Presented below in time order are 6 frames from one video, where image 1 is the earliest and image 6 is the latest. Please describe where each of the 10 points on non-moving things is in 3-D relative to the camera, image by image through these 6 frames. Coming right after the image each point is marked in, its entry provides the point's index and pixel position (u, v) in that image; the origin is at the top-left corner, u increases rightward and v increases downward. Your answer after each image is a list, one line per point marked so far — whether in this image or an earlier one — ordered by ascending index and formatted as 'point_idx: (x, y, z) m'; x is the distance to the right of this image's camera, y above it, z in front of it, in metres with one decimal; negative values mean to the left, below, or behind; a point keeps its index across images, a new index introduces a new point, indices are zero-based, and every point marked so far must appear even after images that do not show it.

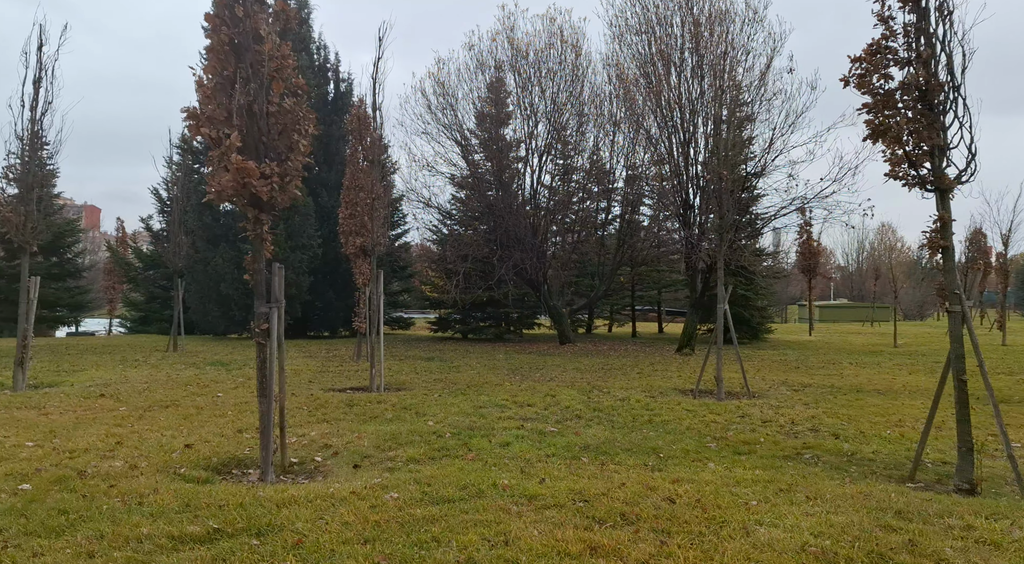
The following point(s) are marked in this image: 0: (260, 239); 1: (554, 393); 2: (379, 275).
0: (-2.1, +0.4, +6.1) m
1: (+0.6, -1.6, +10.6) m
2: (-2.1, +0.1, +11.9) m
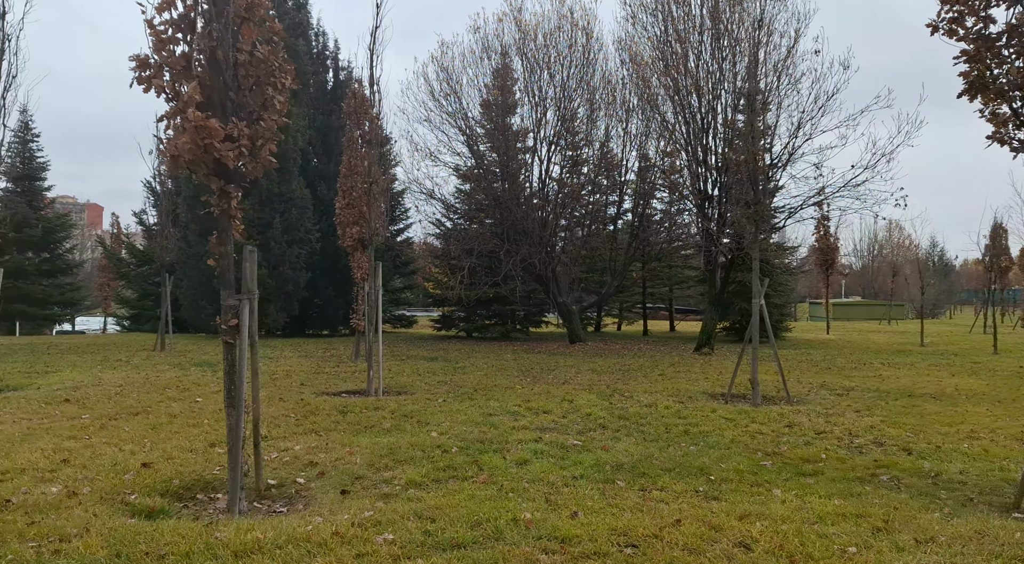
0: (-1.9, +0.4, +5.1) m
1: (+0.8, -1.5, +9.5) m
2: (-1.9, +0.2, +10.8) m
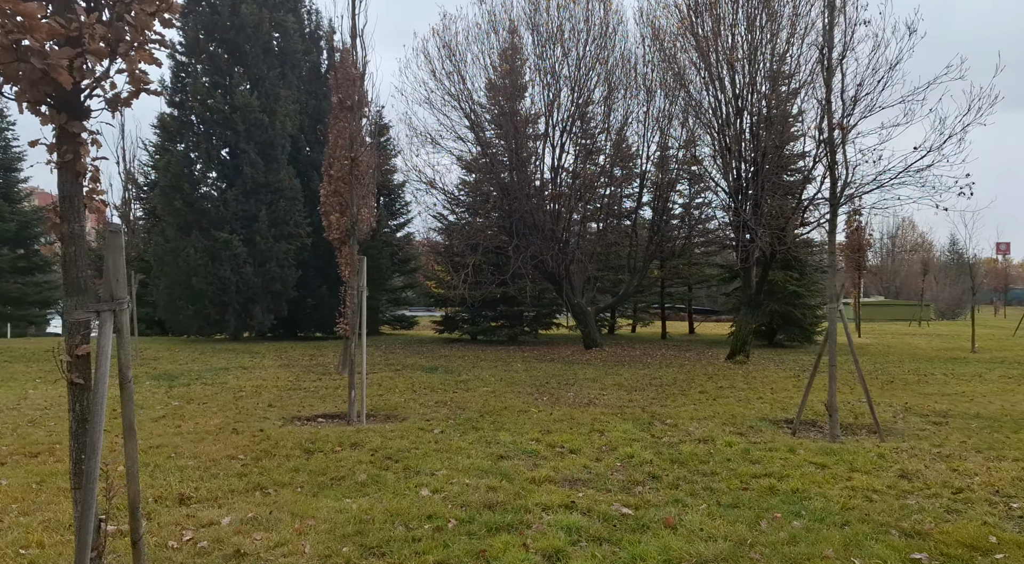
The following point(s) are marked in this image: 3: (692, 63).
0: (-1.8, +0.4, +3.1) m
1: (+0.9, -1.5, +7.5) m
2: (-1.8, +0.3, +8.9) m
3: (+4.2, +5.1, +17.4) m
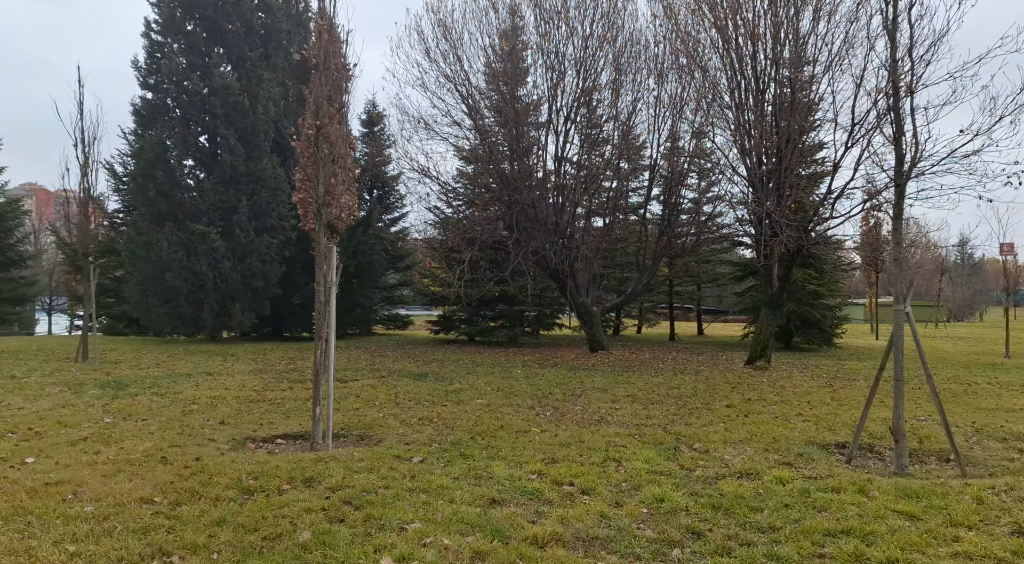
0: (-1.8, +0.5, +1.7) m
1: (+0.9, -1.4, +6.1) m
2: (-1.8, +0.3, +7.5) m
3: (+4.2, +5.1, +16.0) m
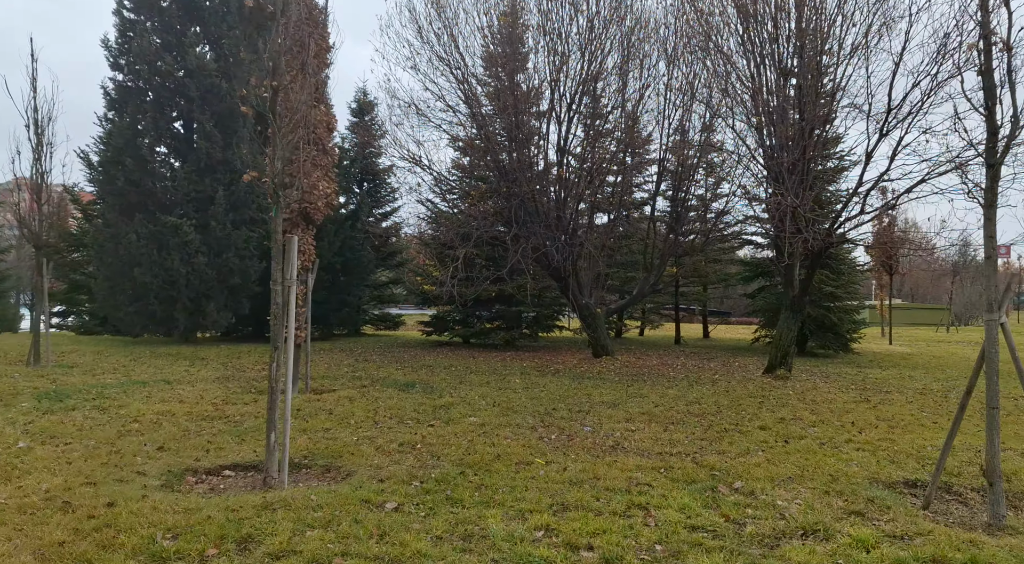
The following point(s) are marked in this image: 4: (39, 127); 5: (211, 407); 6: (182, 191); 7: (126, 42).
0: (-1.8, +0.5, +0.4) m
1: (+0.9, -1.4, +4.9) m
2: (-1.8, +0.3, +6.2) m
3: (+4.2, +5.1, +14.7) m
4: (-8.0, +2.6, +12.6) m
5: (-3.4, -1.4, +8.4) m
6: (-7.4, +2.0, +16.7) m
7: (-9.0, +5.6, +17.4) m
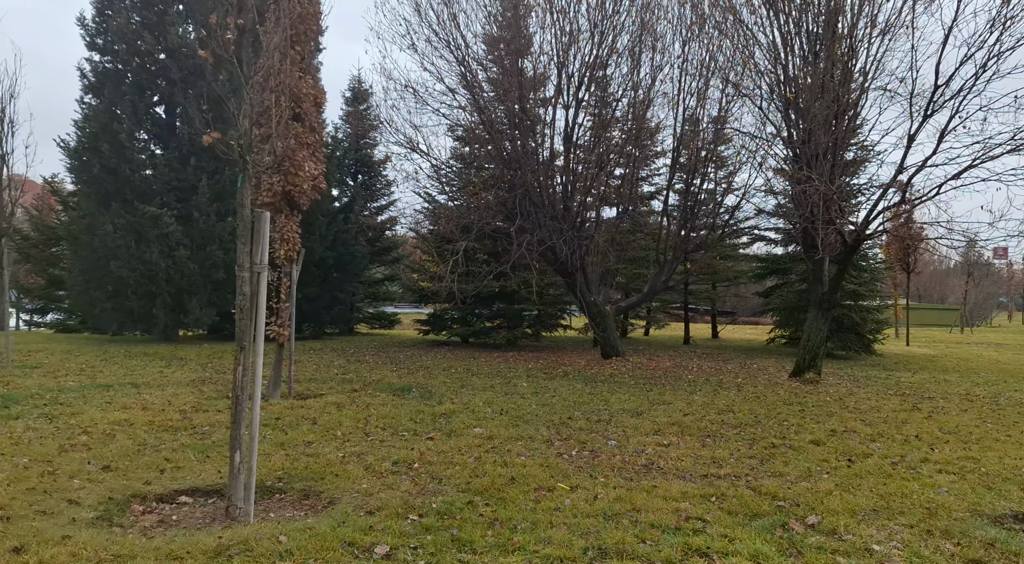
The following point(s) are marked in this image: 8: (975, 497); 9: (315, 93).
0: (-1.6, +0.6, -0.7) m
1: (+1.0, -1.4, +3.8) m
2: (-1.7, +0.4, +5.1) m
3: (+4.3, +5.2, +13.7) m
4: (-7.9, +2.7, +11.5) m
5: (-3.3, -1.3, +7.3) m
6: (-7.3, +2.1, +15.6) m
7: (-8.9, +5.7, +16.3) m
8: (+3.0, -1.4, +4.8) m
9: (-2.4, +2.3, +8.9) m
